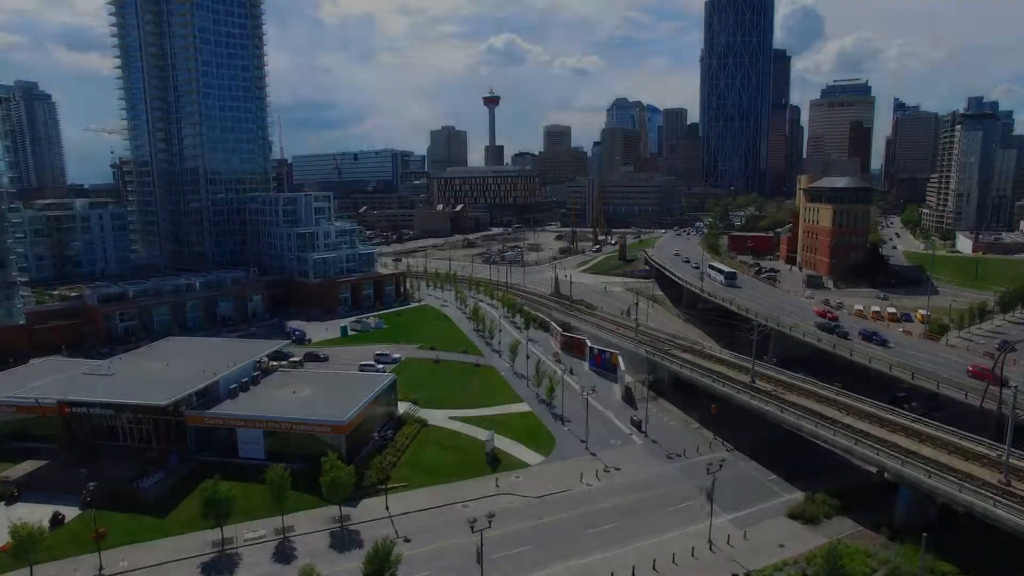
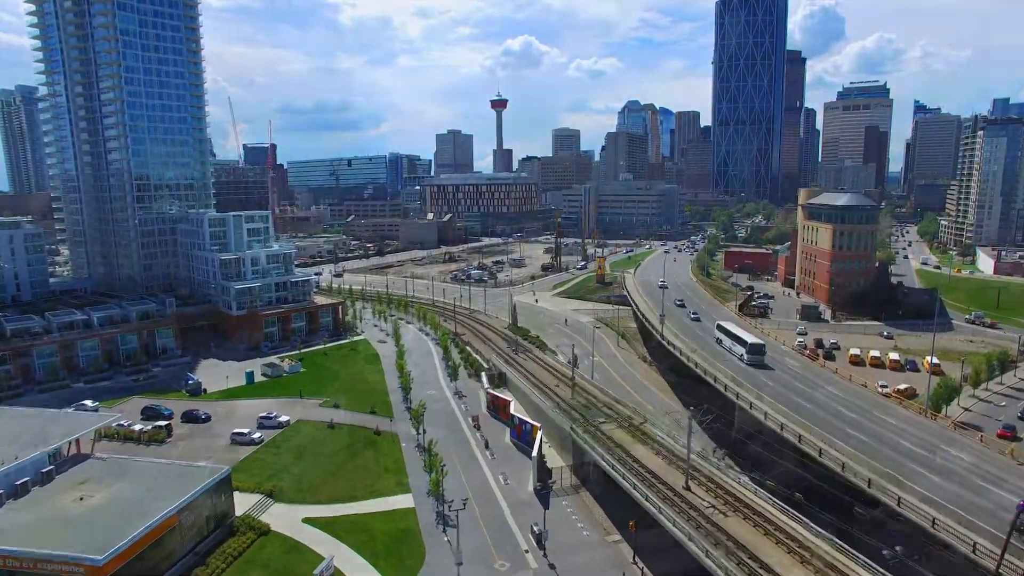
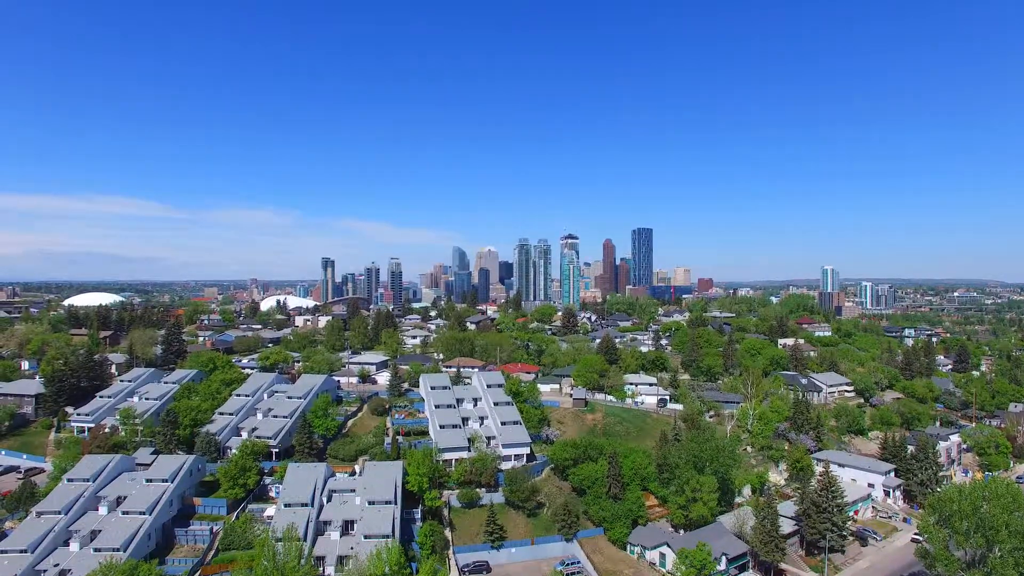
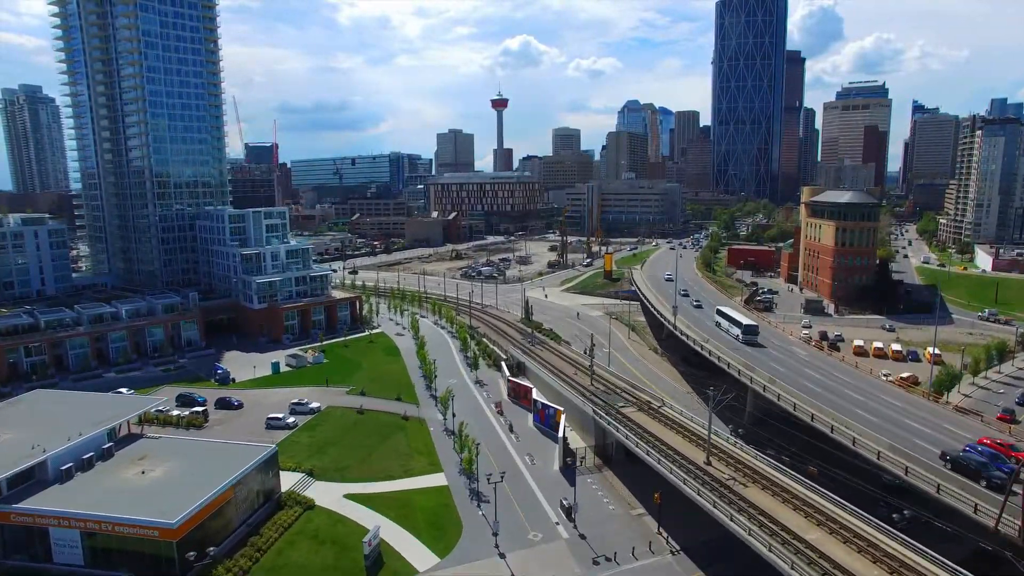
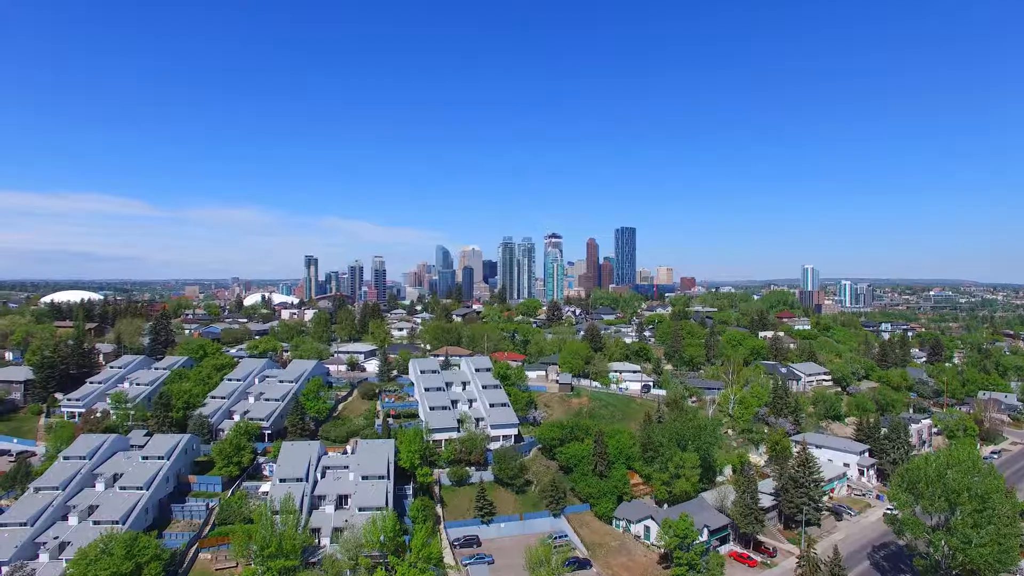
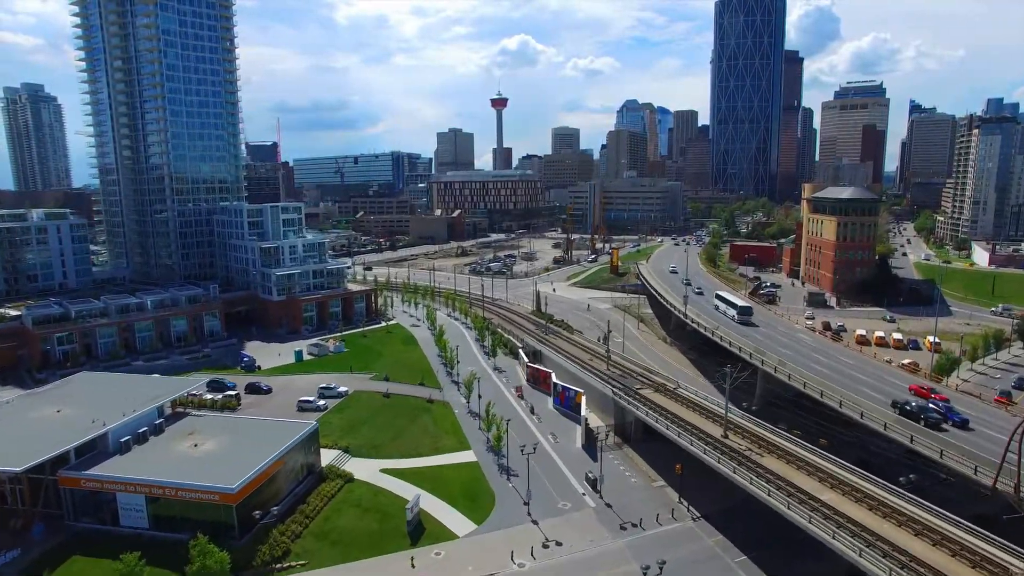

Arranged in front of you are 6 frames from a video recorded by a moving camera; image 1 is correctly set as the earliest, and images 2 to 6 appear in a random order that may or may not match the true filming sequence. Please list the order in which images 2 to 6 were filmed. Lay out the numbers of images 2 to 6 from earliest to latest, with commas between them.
6, 4, 2, 5, 3
